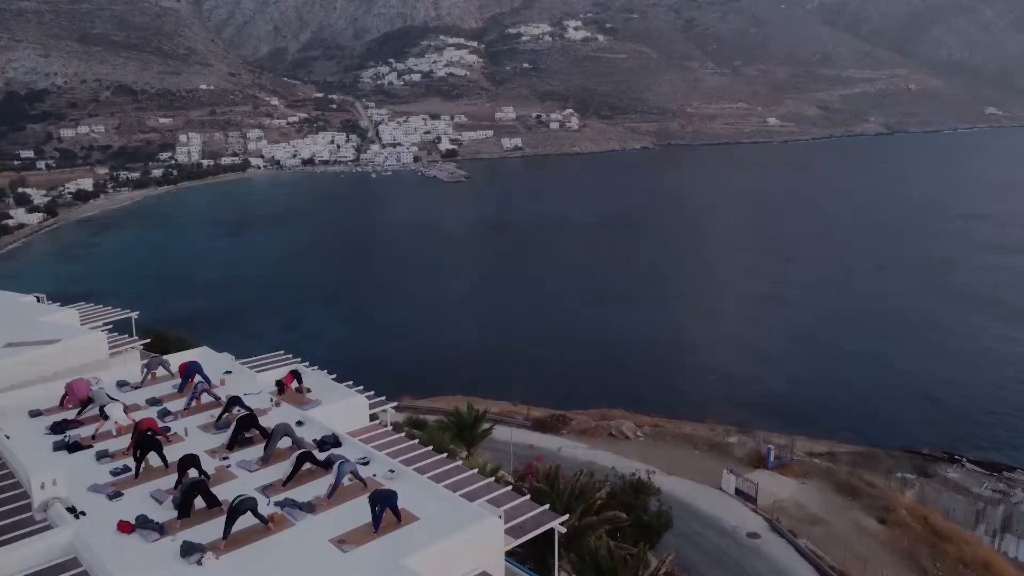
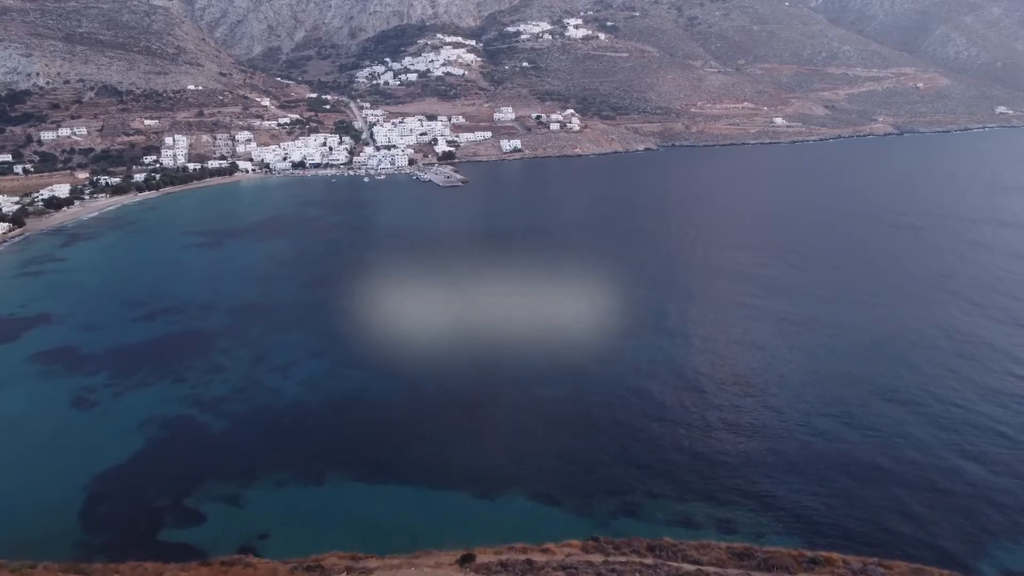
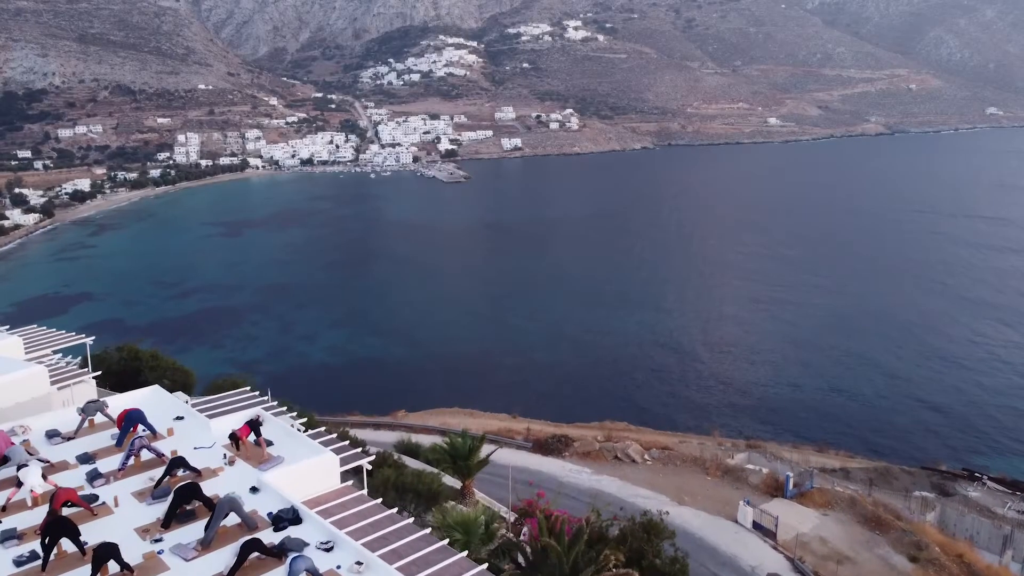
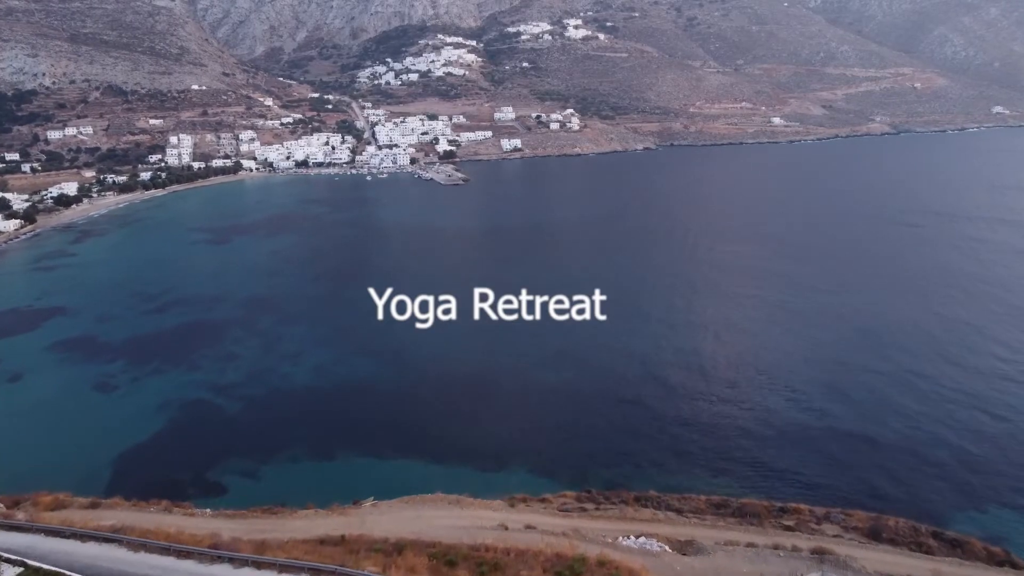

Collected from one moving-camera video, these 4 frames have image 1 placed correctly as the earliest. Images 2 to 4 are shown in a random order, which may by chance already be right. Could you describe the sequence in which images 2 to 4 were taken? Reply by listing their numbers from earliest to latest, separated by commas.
3, 4, 2
